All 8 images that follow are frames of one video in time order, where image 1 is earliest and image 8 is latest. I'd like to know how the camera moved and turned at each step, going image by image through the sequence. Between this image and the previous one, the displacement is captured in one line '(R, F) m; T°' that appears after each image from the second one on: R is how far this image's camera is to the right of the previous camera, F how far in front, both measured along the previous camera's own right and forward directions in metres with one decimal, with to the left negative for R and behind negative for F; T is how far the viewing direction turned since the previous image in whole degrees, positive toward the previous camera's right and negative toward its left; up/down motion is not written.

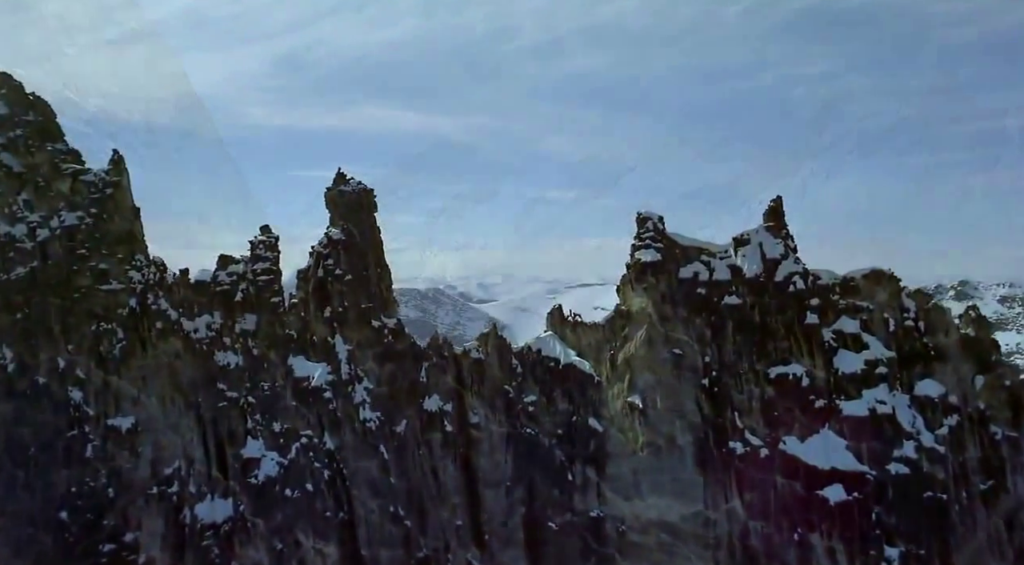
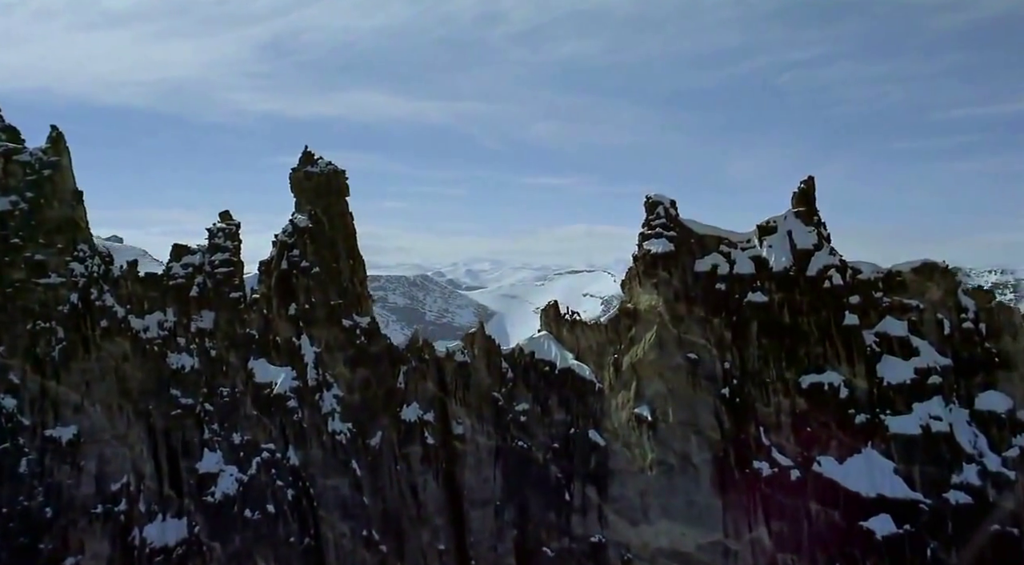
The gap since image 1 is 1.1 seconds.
(0.0, +6.5) m; +1°
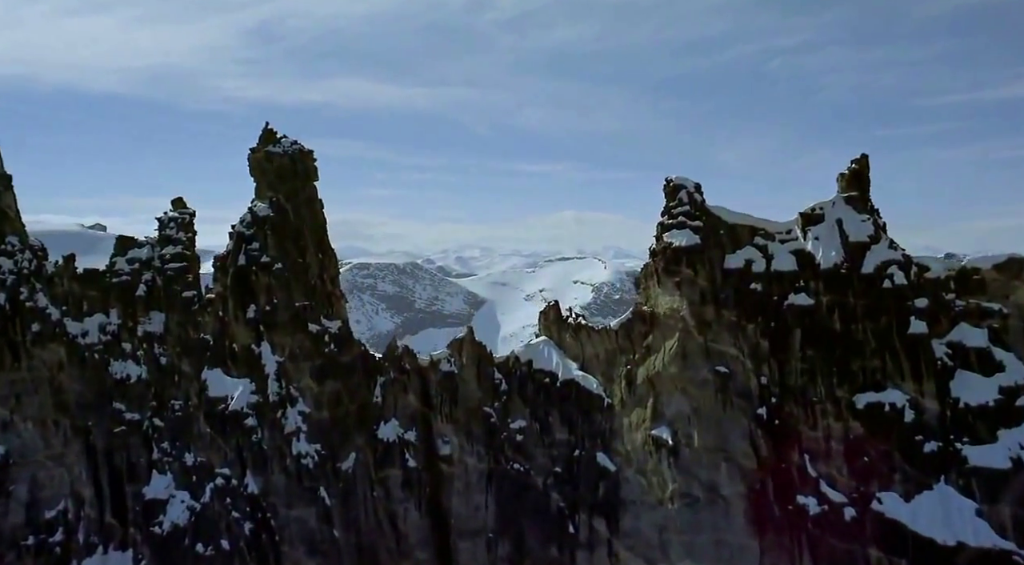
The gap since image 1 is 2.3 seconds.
(-0.2, +6.8) m; +1°
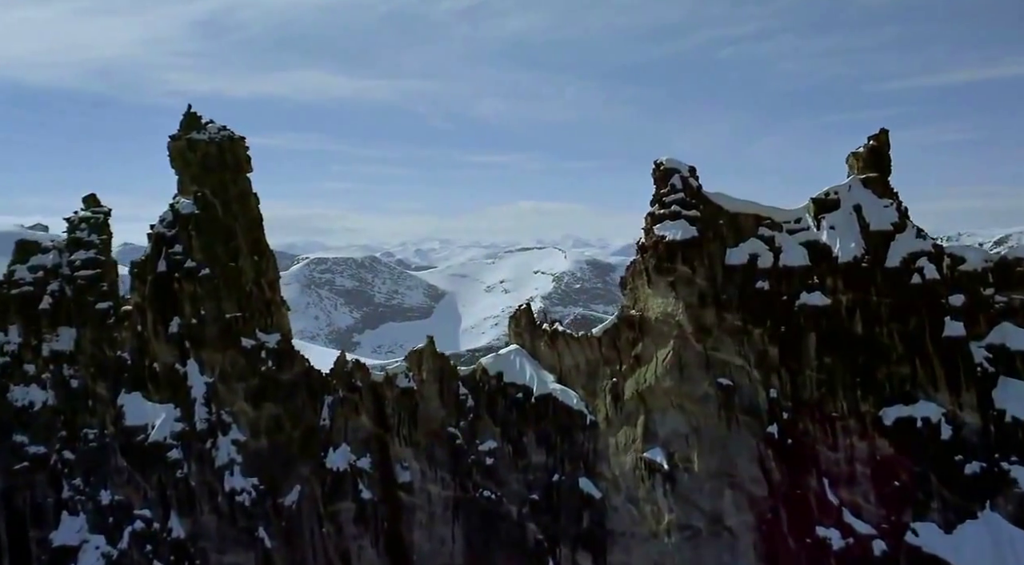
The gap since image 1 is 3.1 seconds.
(-0.2, +5.2) m; +2°
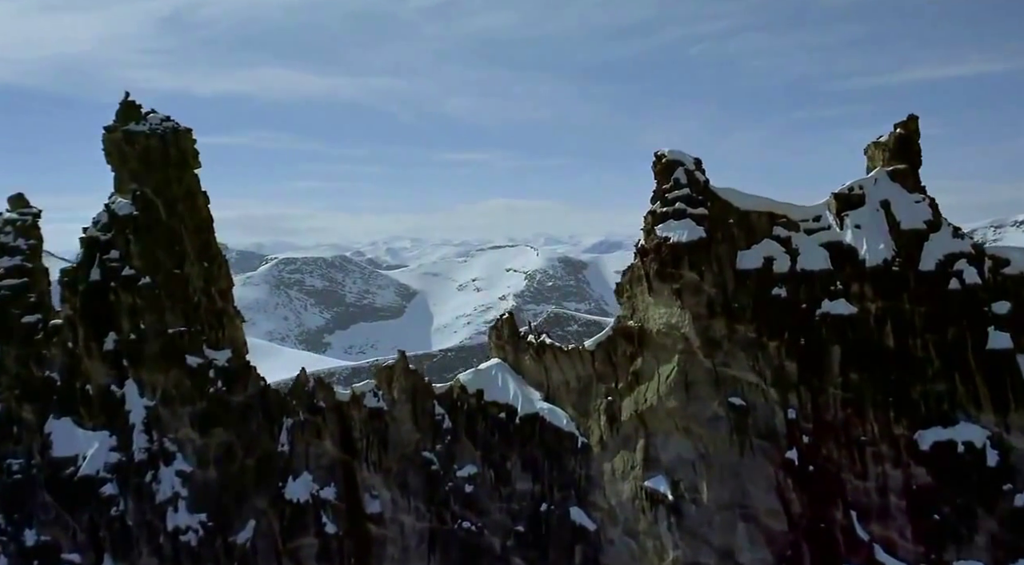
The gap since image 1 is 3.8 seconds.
(-0.3, +3.7) m; +2°
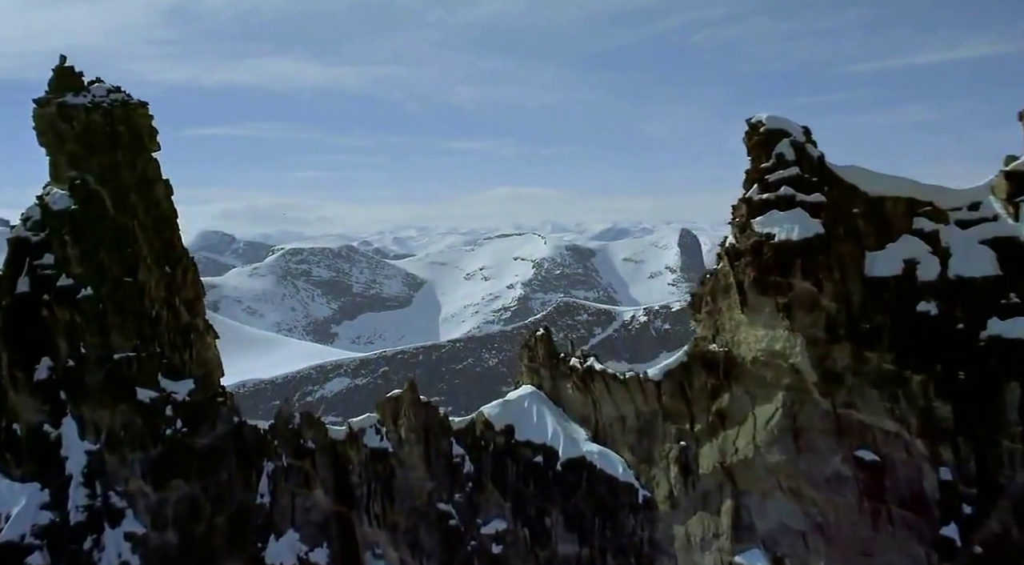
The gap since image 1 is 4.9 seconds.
(-0.8, +6.9) m; 0°
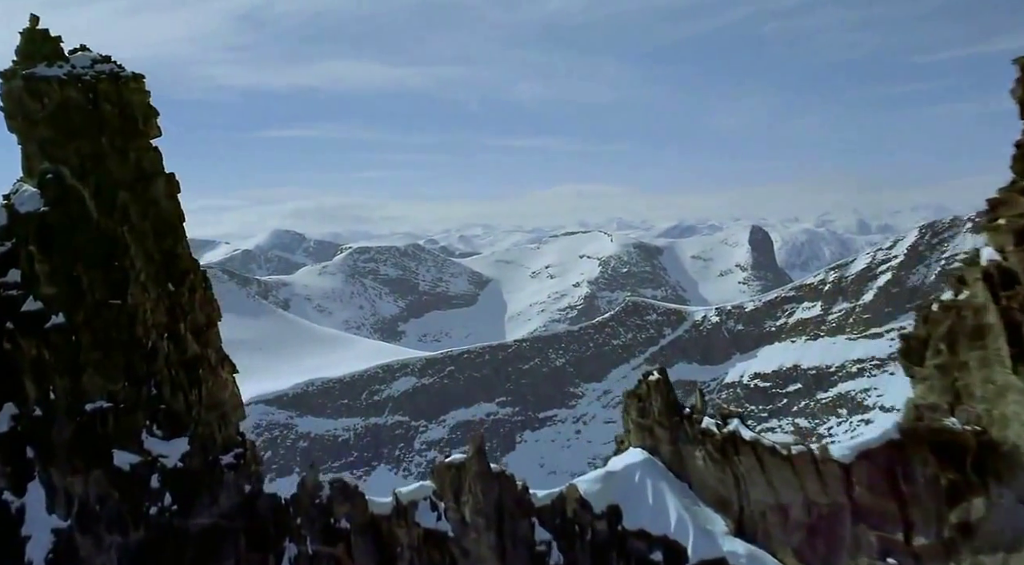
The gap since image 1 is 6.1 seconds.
(-0.8, +7.0) m; -4°
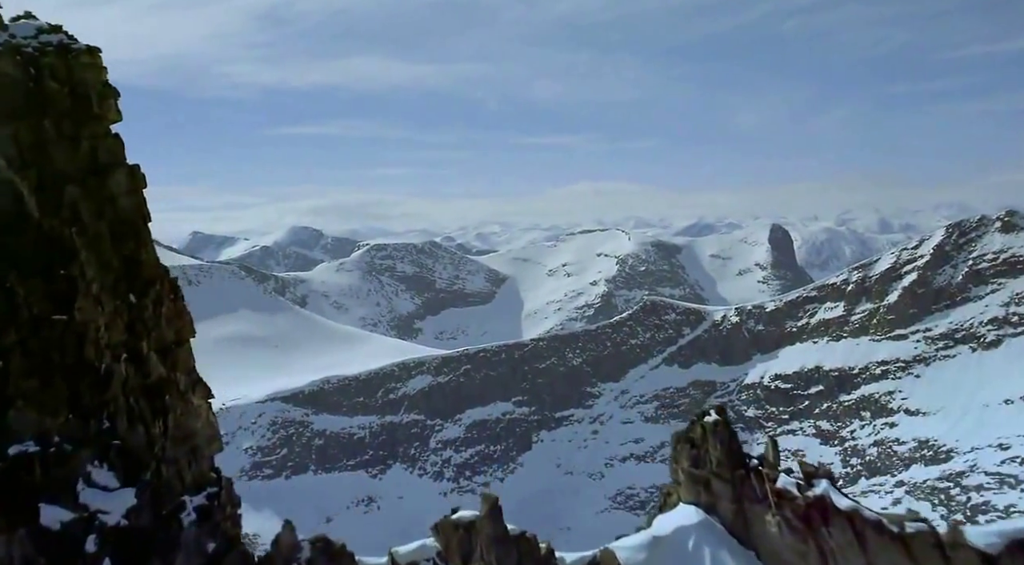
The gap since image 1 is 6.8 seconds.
(-0.1, +3.7) m; -1°
